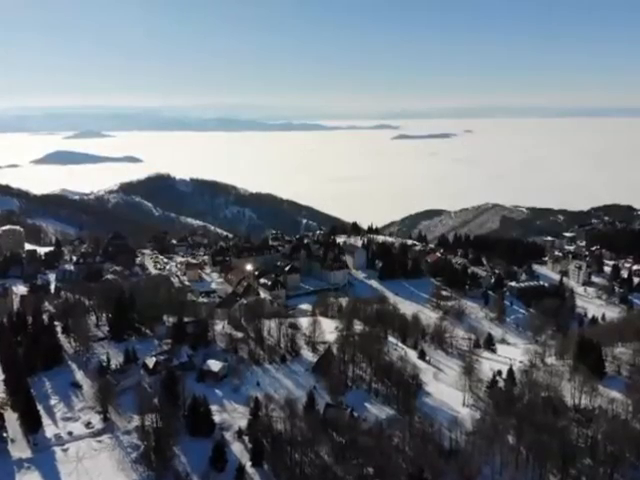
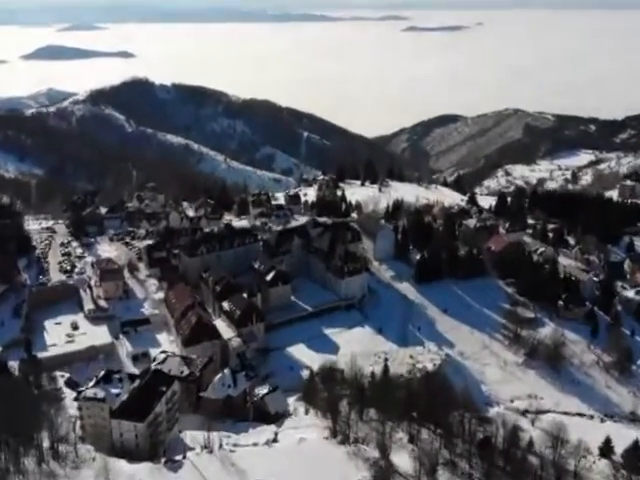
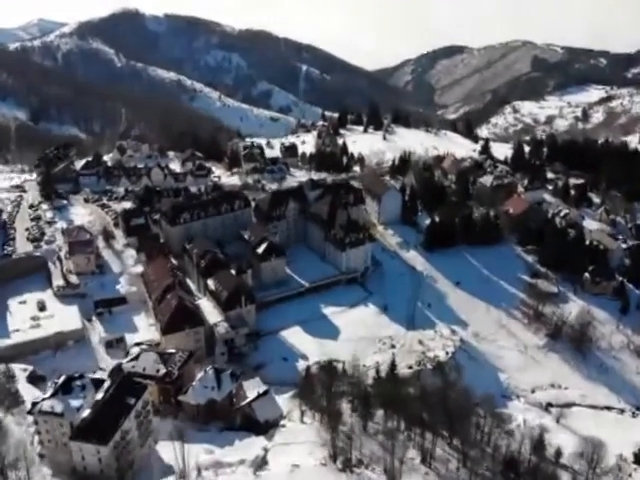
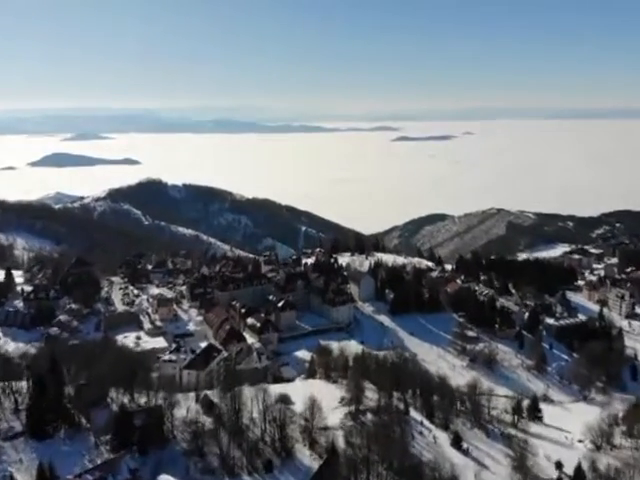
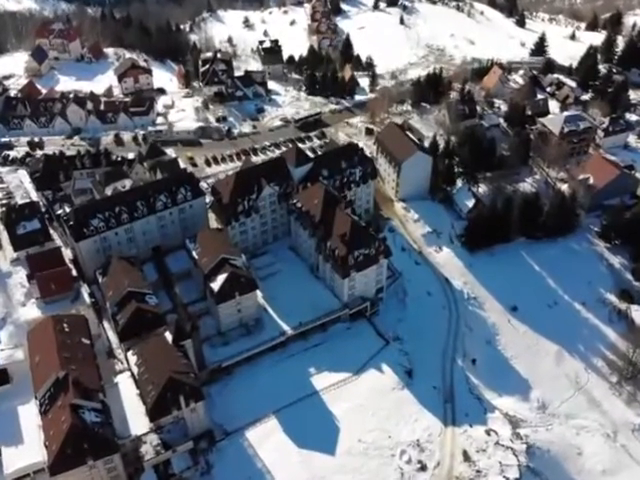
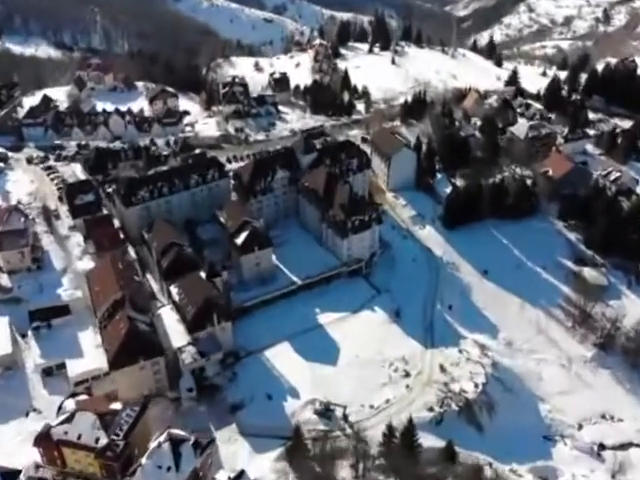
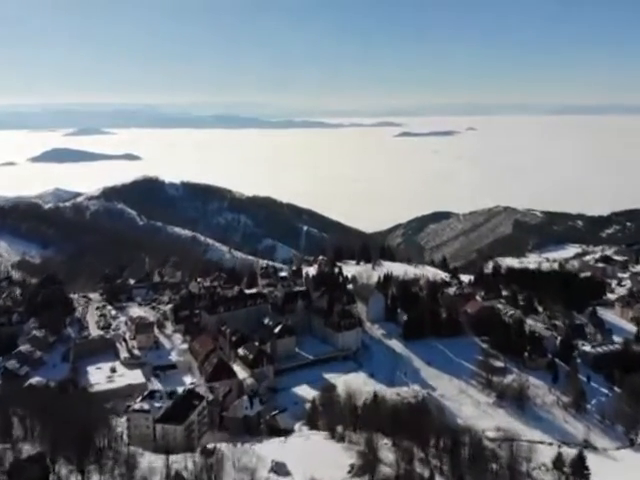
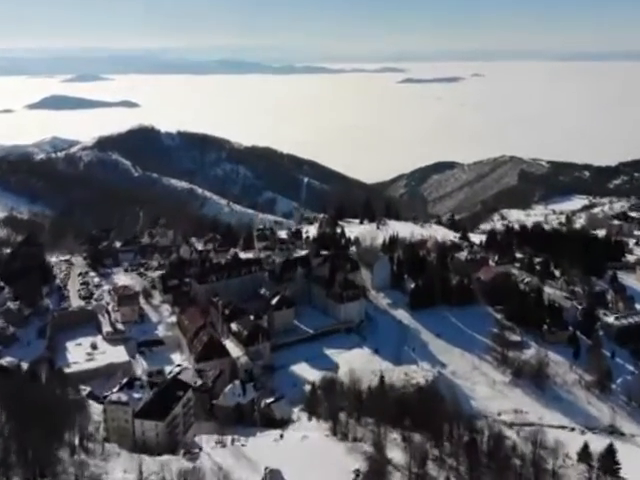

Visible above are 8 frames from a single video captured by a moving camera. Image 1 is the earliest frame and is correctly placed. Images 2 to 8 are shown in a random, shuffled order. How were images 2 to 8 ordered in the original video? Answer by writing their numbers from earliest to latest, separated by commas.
4, 7, 8, 2, 3, 6, 5
